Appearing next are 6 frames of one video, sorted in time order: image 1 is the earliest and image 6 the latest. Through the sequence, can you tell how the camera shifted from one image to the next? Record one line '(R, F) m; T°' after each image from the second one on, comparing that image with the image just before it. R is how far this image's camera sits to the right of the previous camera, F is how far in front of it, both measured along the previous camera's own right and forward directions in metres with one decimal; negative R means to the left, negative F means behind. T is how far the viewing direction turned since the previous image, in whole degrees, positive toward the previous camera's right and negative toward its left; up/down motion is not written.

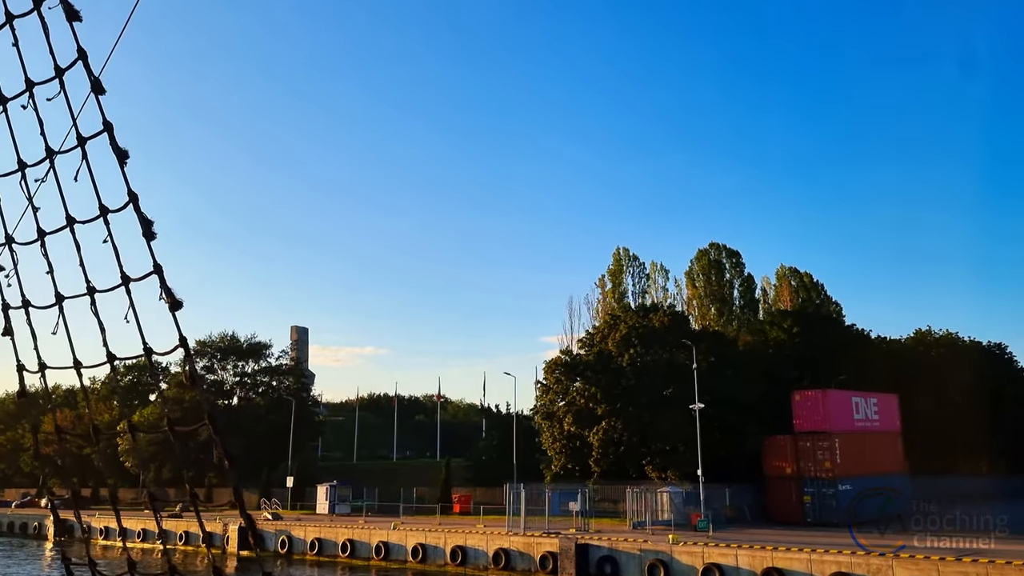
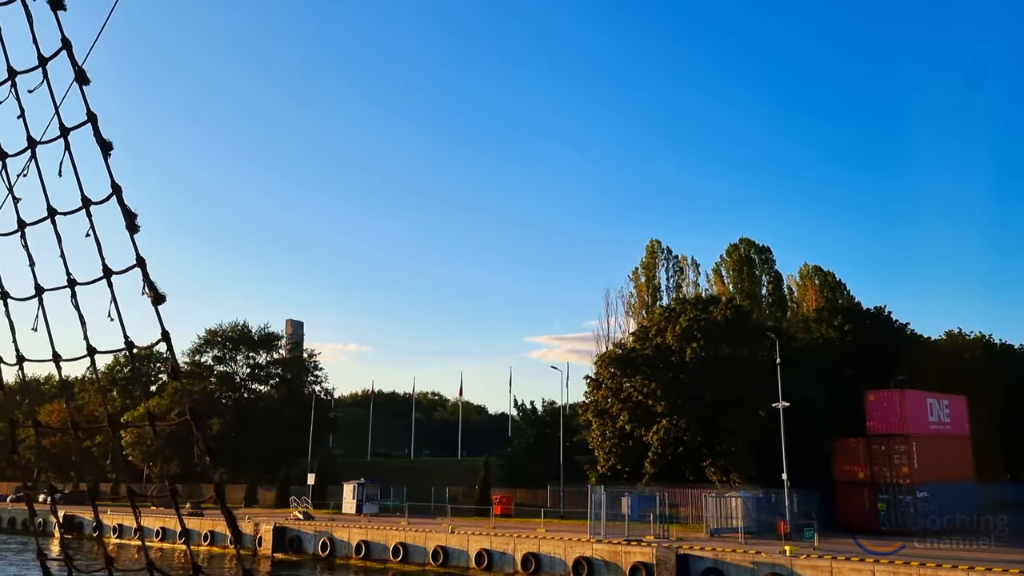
(-3.9, +3.0) m; +1°
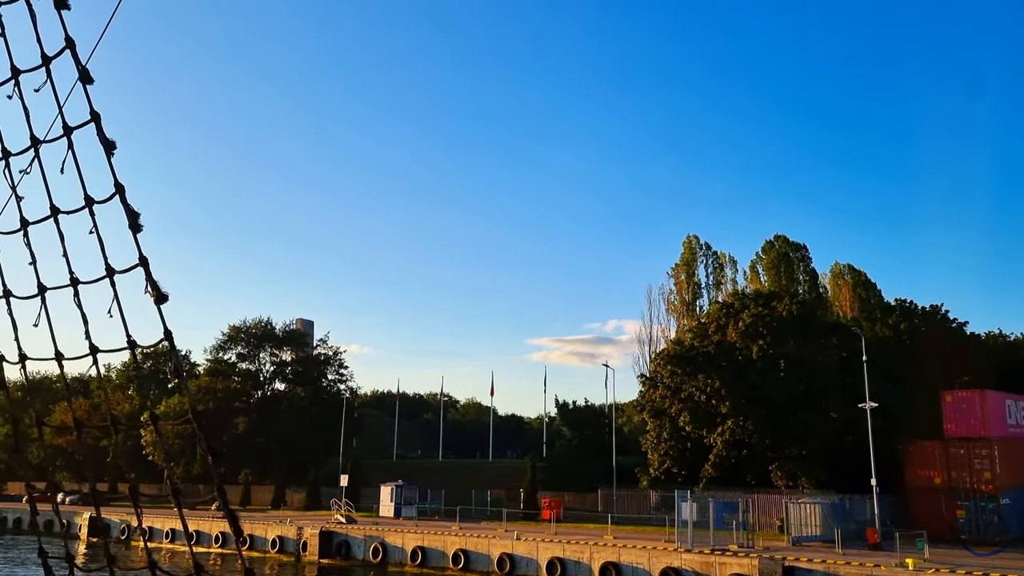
(-2.9, +2.1) m; 0°
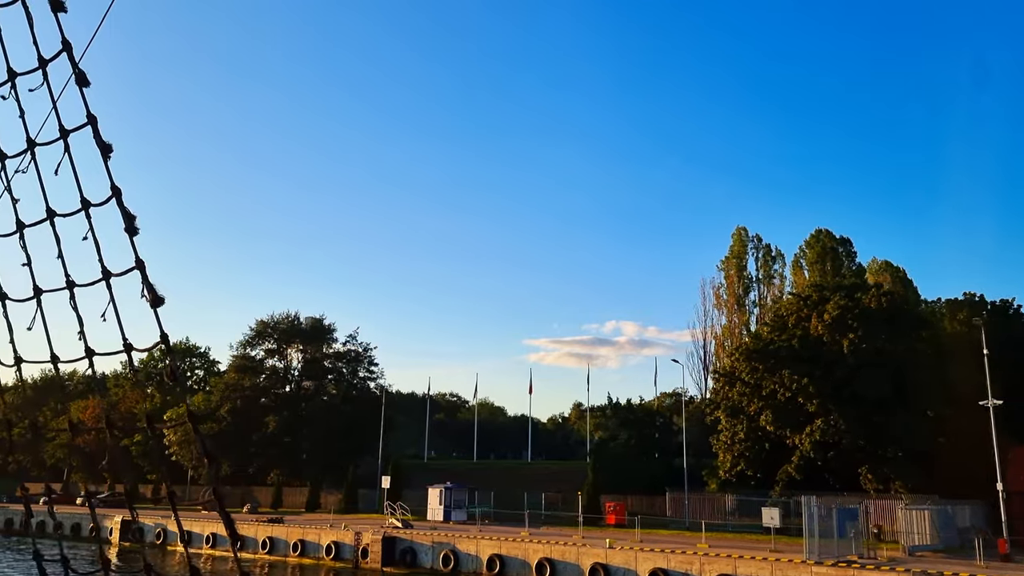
(-3.6, +2.7) m; 0°
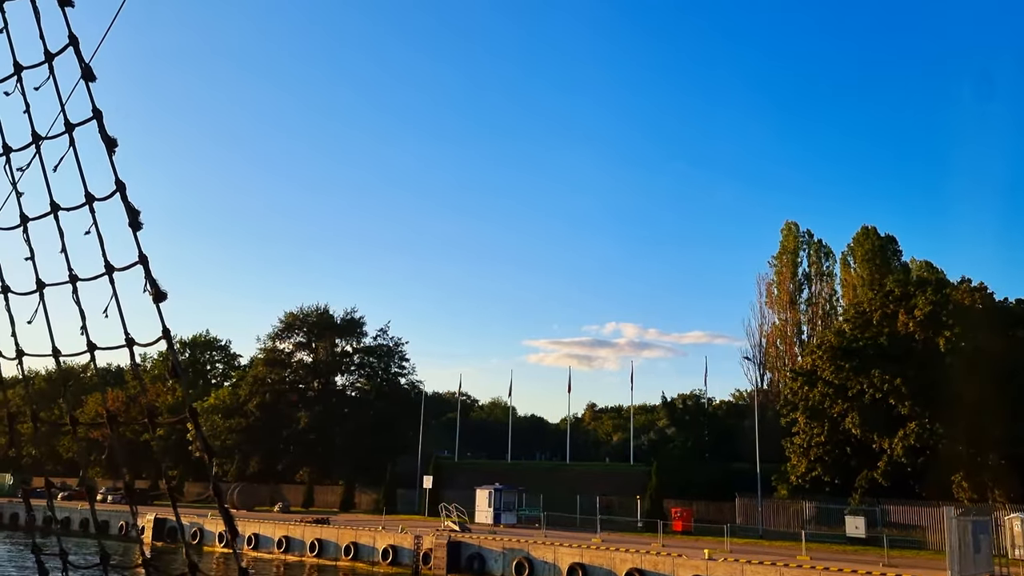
(-3.3, +2.5) m; 0°
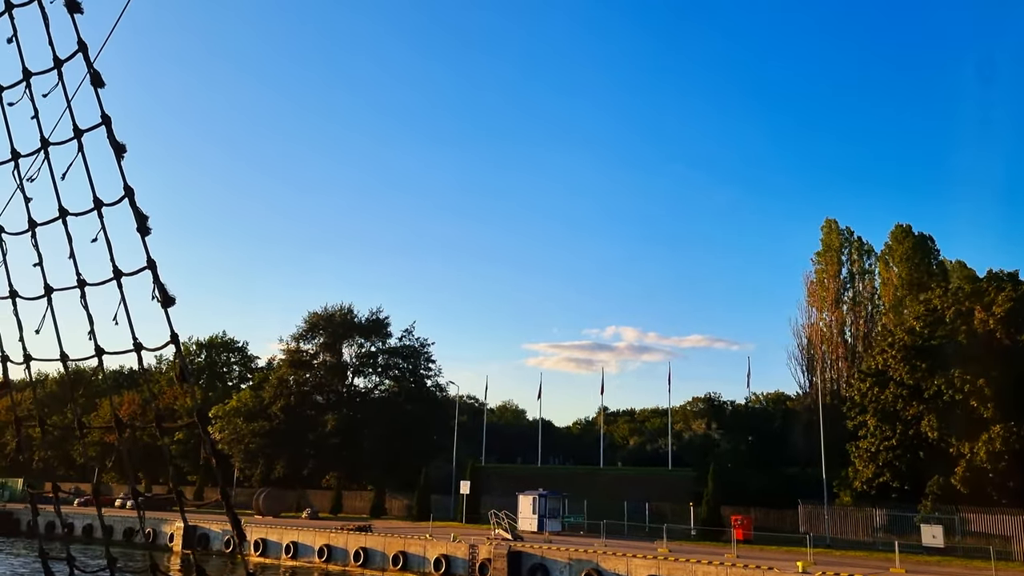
(-2.5, +1.9) m; 0°
